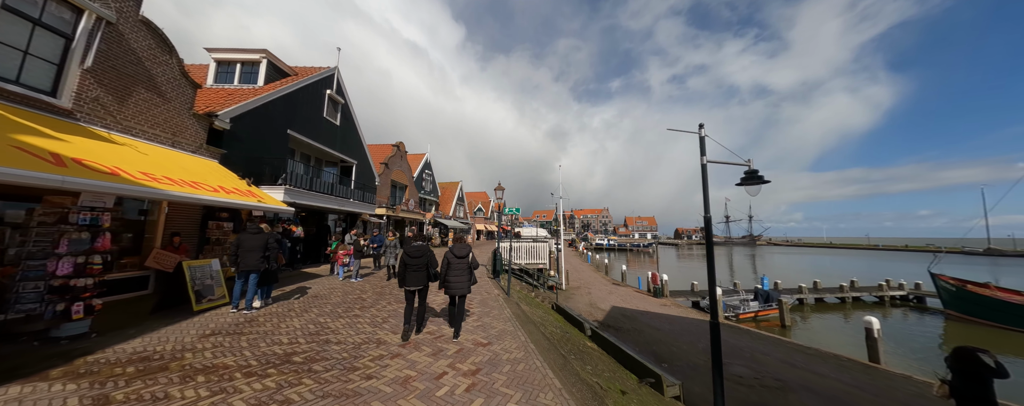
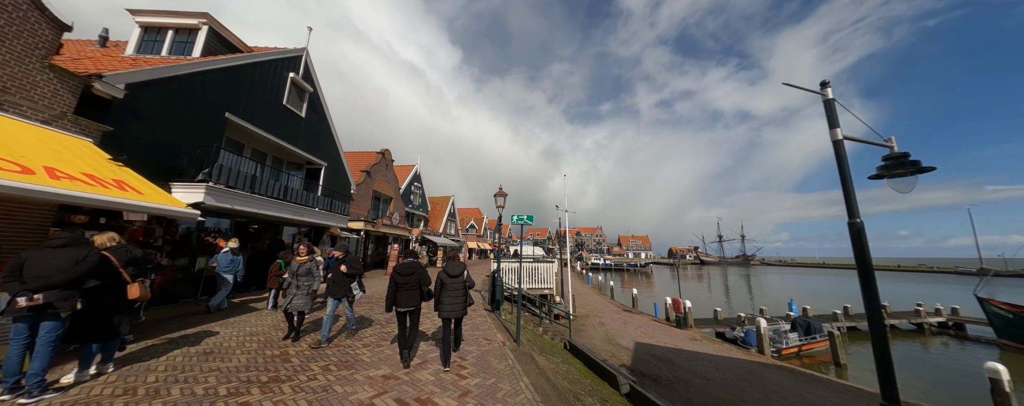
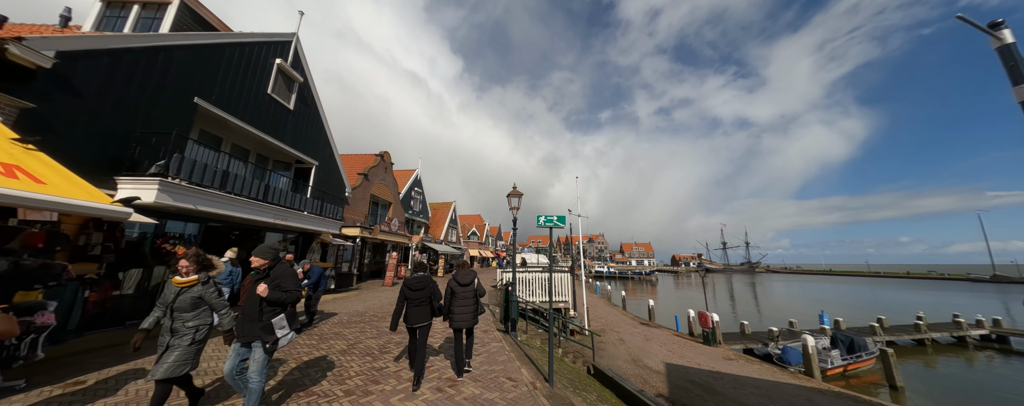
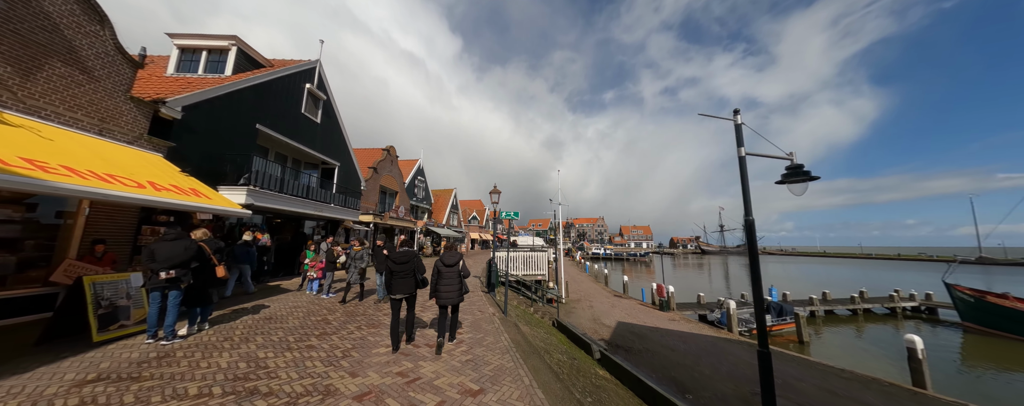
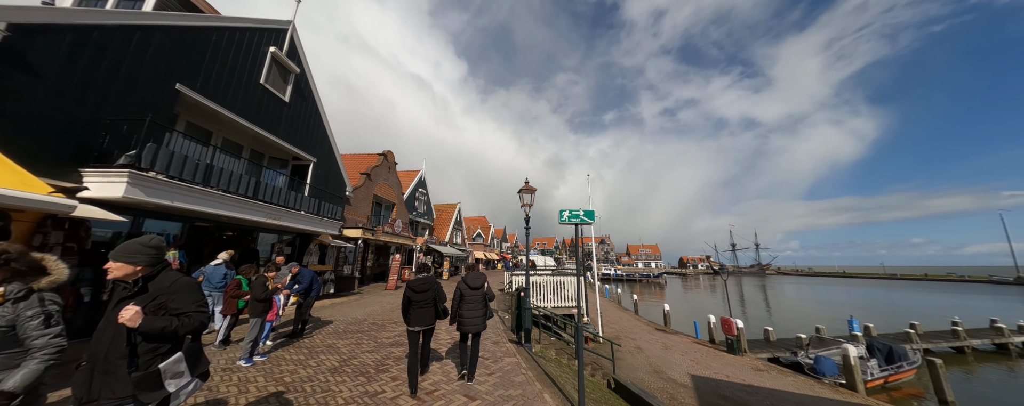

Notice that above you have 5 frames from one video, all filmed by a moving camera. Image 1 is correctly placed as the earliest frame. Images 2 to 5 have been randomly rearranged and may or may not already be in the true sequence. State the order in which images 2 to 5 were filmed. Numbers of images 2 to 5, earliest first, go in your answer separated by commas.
4, 2, 3, 5
